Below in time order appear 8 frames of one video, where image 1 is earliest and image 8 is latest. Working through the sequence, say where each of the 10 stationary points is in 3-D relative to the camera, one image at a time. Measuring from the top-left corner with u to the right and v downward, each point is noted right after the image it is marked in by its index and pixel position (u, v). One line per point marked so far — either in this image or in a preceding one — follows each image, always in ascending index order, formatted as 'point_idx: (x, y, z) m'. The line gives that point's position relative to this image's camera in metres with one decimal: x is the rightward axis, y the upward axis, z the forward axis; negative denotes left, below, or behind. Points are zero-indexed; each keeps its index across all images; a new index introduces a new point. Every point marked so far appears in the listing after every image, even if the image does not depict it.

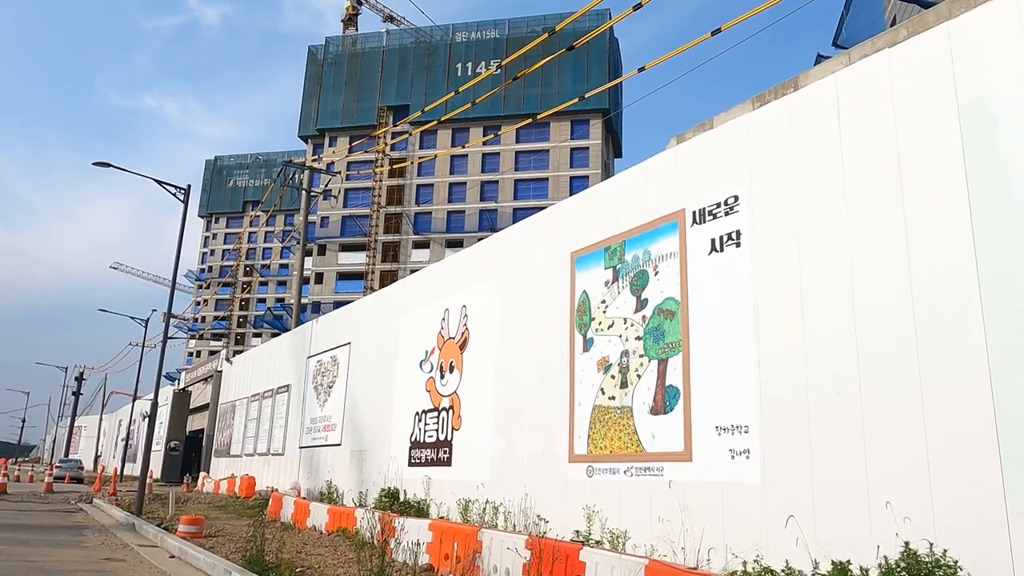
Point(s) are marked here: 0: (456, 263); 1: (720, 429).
0: (-1.3, +0.6, +17.1) m
1: (+2.7, -1.8, +9.8) m
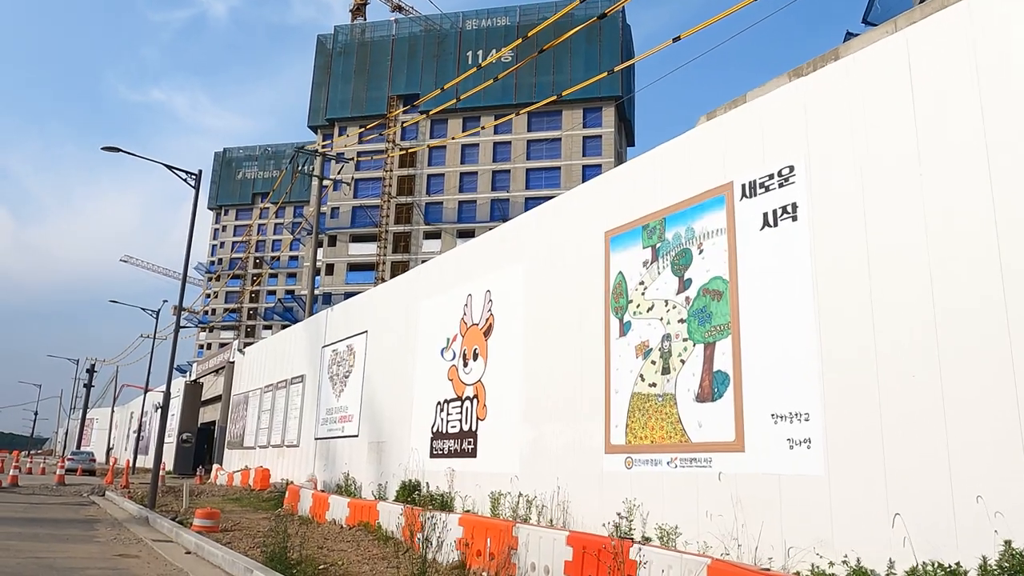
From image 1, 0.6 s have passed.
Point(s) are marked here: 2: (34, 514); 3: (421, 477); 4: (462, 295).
0: (-0.7, +0.9, +16.4) m
1: (+3.1, -1.5, +9.1) m
2: (-11.1, -5.2, +17.7) m
3: (-2.0, -4.2, +16.8) m
4: (-1.1, -0.2, +16.7) m
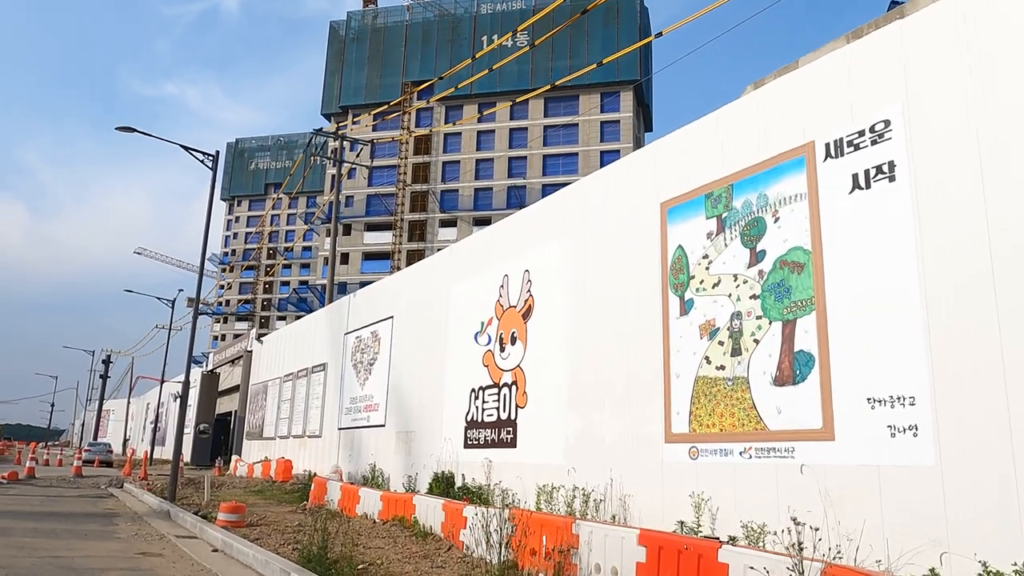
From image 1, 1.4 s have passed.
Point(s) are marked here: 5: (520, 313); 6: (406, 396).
0: (+0.1, +1.3, +15.4) m
1: (+3.8, -1.2, +8.1) m
2: (-10.3, -4.9, +17.0) m
3: (-1.2, -3.8, +15.9) m
4: (-0.3, +0.3, +15.8) m
5: (+0.2, -0.5, +14.8) m
6: (-2.6, -2.7, +19.1) m
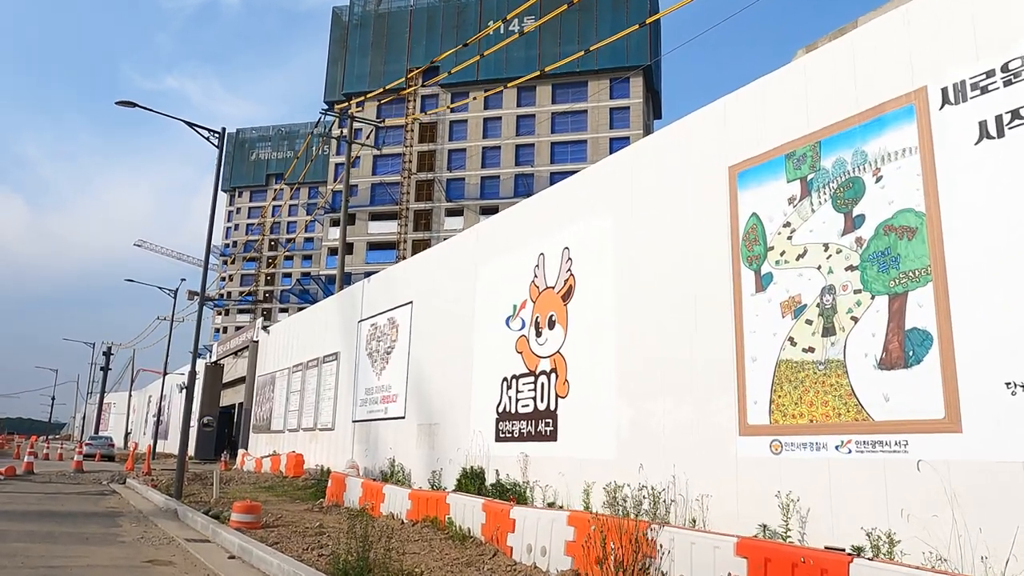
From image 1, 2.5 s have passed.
0: (+0.7, +1.7, +14.2) m
1: (+4.5, -0.9, +6.8) m
2: (-9.6, -4.5, +15.8) m
3: (-0.5, -3.4, +14.7) m
4: (+0.4, +0.6, +14.6) m
5: (+0.8, -0.1, +13.5) m
6: (-1.9, -2.3, +17.9) m
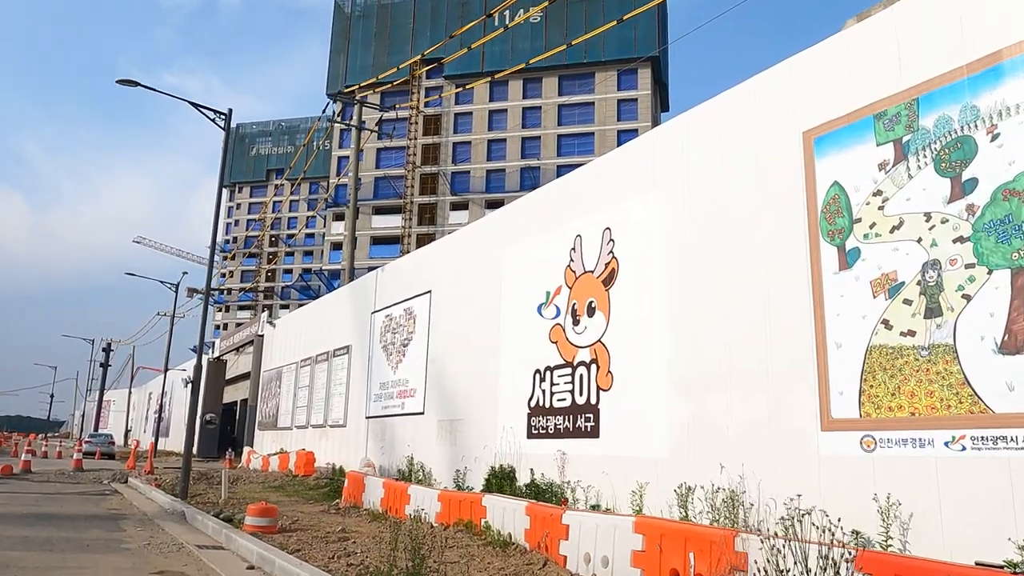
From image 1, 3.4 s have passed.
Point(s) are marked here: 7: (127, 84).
0: (+1.3, +1.9, +13.1) m
1: (+5.1, -0.6, +5.8) m
2: (-9.0, -4.3, +14.8) m
3: (+0.1, -3.1, +13.7) m
4: (+0.9, +0.9, +13.5) m
5: (+1.4, +0.1, +12.5) m
6: (-1.4, -2.0, +16.8) m
7: (-9.8, +5.2, +19.4) m
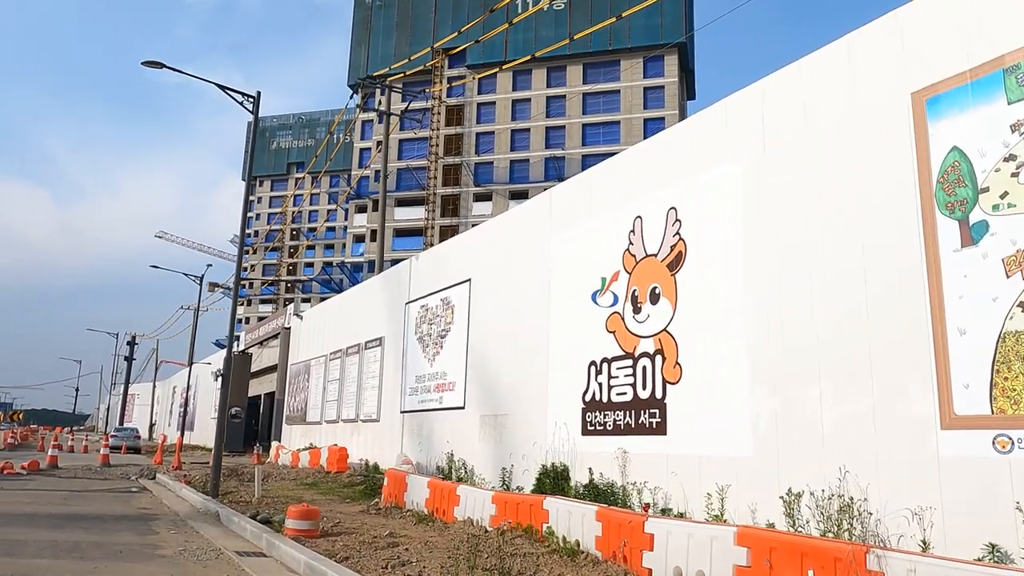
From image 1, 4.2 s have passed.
0: (+2.2, +2.2, +12.1) m
1: (+5.8, -0.4, +4.7) m
2: (-8.0, -4.0, +14.1) m
3: (+1.0, -2.9, +12.8) m
4: (+1.8, +1.1, +12.5) m
5: (+2.3, +0.4, +11.5) m
6: (-0.4, -1.8, +16.0) m
7: (-8.8, +5.4, +18.7) m
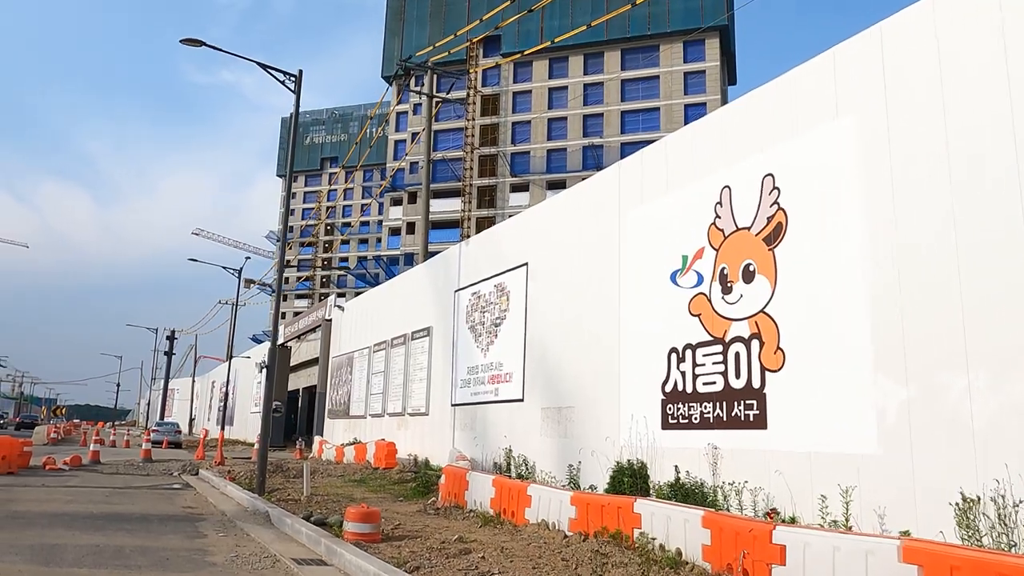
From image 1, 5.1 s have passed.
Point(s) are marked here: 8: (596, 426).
0: (+3.2, +2.5, +10.9) m
1: (+6.6, -0.2, +3.4) m
2: (-6.9, -3.8, +13.3) m
3: (+2.1, -2.6, +11.6) m
4: (+2.9, +1.5, +11.3) m
5: (+3.3, +0.7, +10.3) m
6: (+0.8, -1.4, +14.8) m
7: (-7.5, +5.7, +17.8) m
8: (+1.4, -2.4, +13.2) m
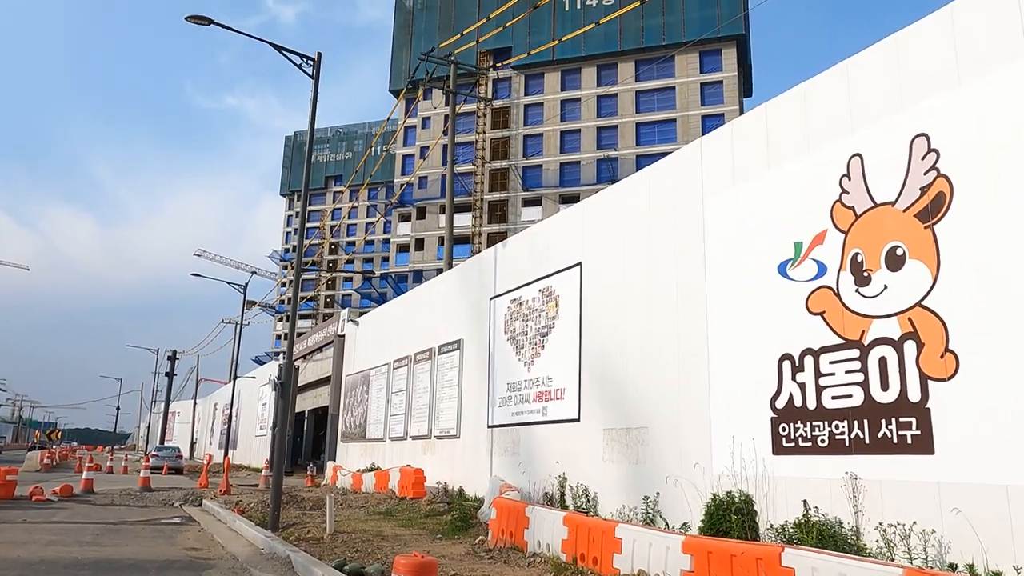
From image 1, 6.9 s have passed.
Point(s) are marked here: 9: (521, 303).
0: (+4.2, +2.6, +8.9) m
1: (+7.5, +0.2, +1.3) m
2: (-5.9, -3.8, +11.1) m
3: (+3.1, -2.5, +9.5) m
4: (+3.8, +1.5, +9.3) m
5: (+4.3, +0.8, +8.2) m
6: (+1.8, -1.4, +12.7) m
7: (-6.5, +5.6, +15.9) m
8: (+2.4, -2.3, +11.0) m
9: (+0.2, -0.3, +16.3) m
